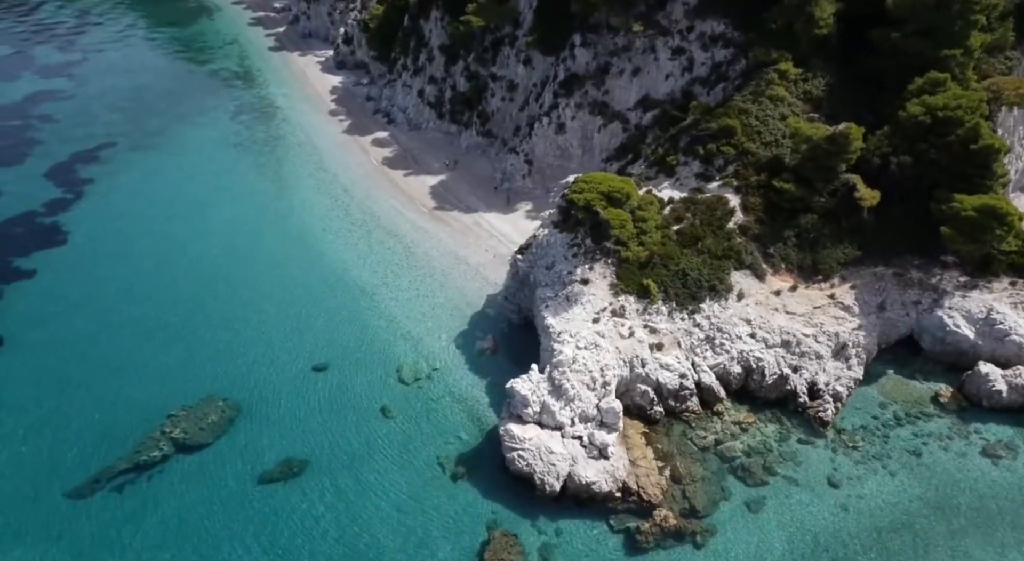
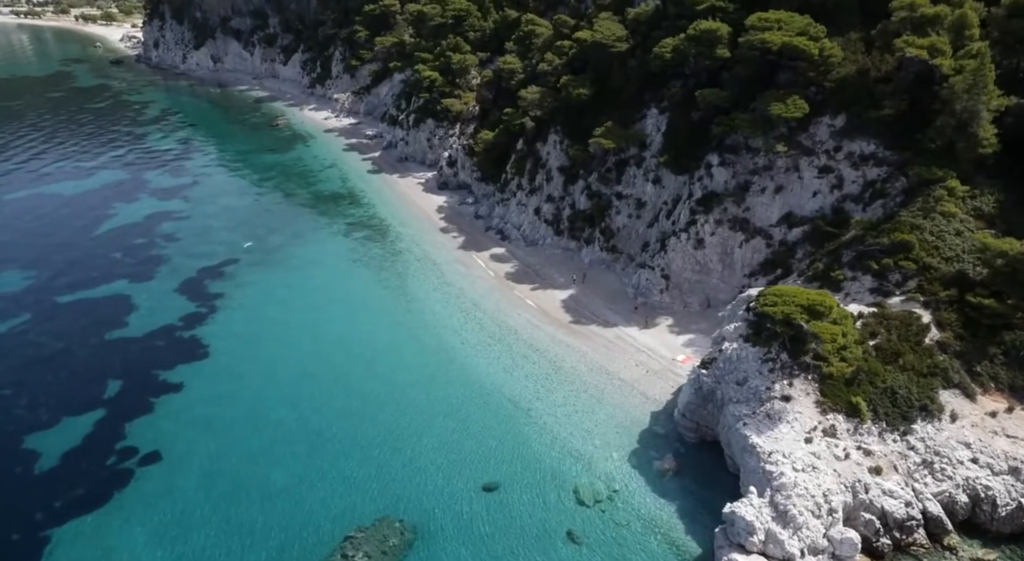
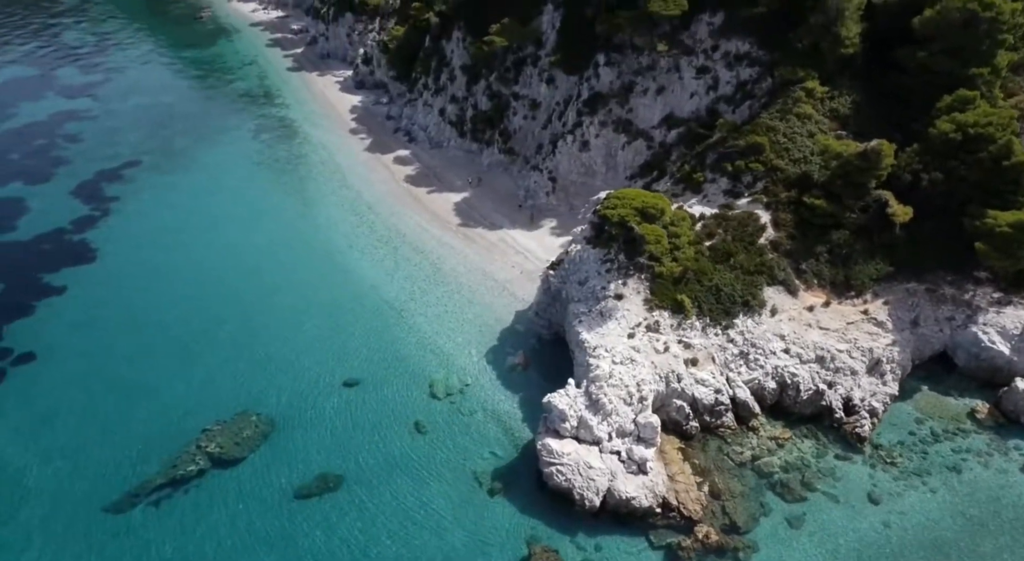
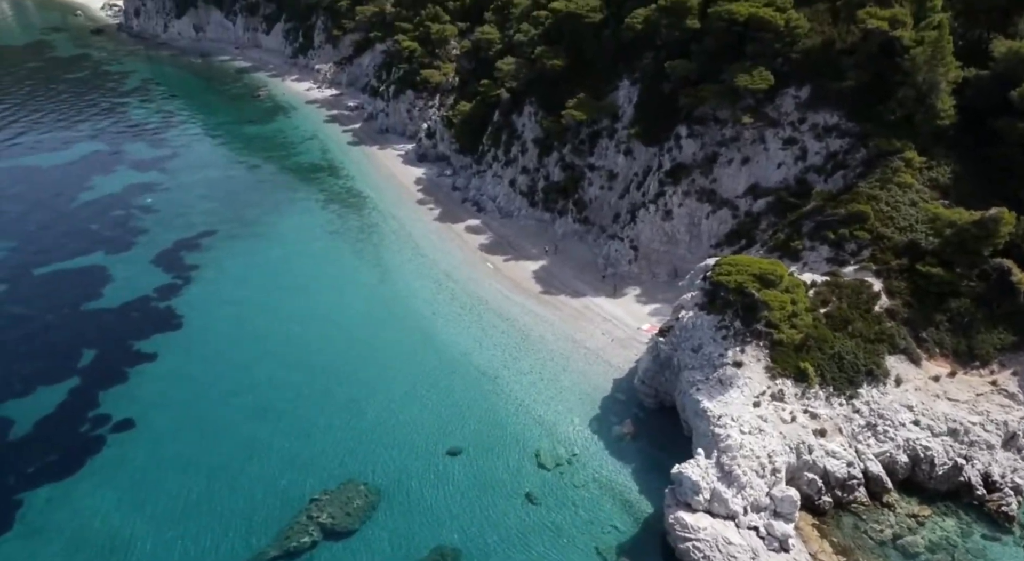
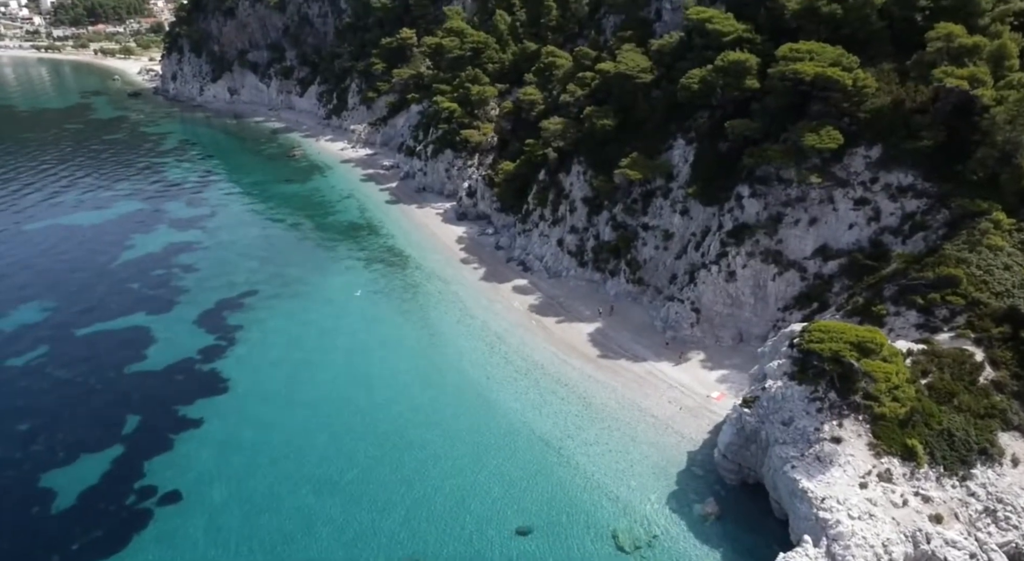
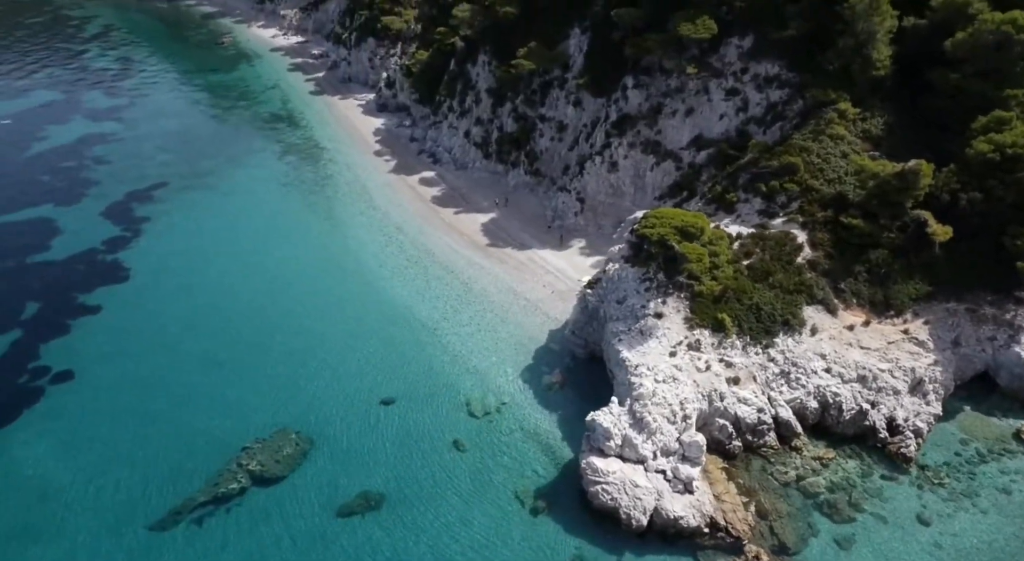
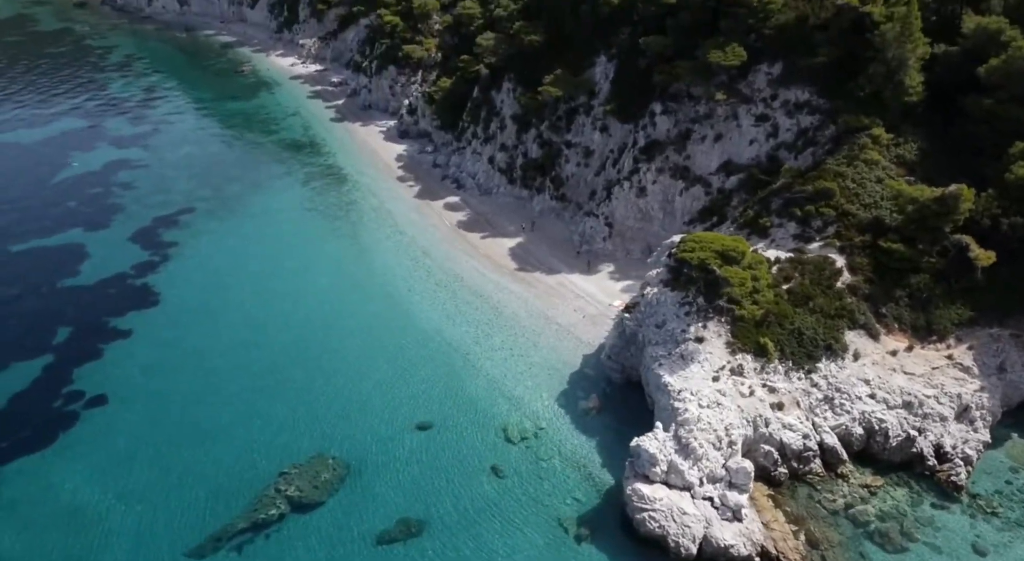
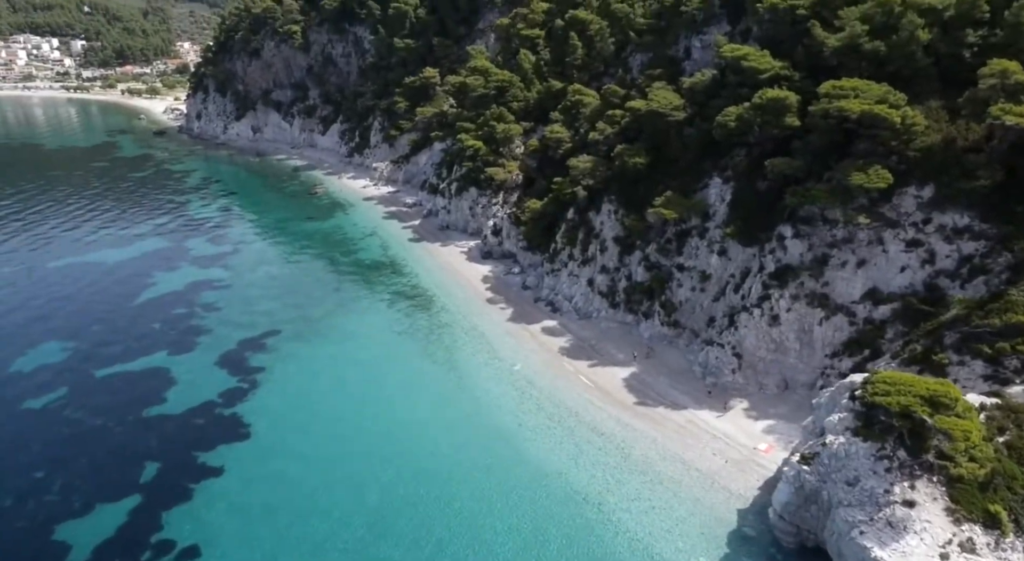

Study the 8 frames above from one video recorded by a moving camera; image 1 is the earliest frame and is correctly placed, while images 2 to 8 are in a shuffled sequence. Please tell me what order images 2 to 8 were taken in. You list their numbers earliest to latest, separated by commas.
3, 6, 7, 4, 2, 5, 8
